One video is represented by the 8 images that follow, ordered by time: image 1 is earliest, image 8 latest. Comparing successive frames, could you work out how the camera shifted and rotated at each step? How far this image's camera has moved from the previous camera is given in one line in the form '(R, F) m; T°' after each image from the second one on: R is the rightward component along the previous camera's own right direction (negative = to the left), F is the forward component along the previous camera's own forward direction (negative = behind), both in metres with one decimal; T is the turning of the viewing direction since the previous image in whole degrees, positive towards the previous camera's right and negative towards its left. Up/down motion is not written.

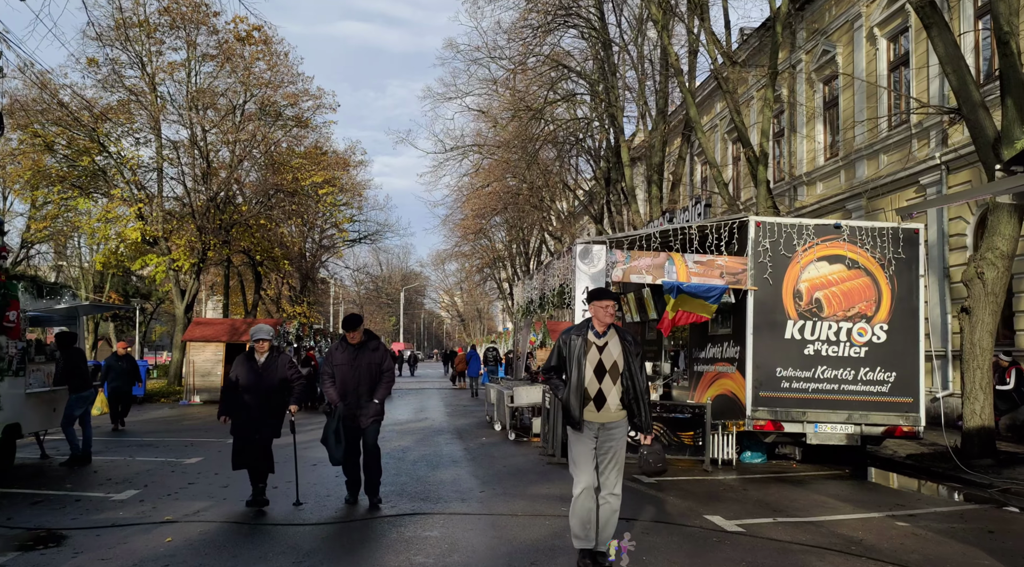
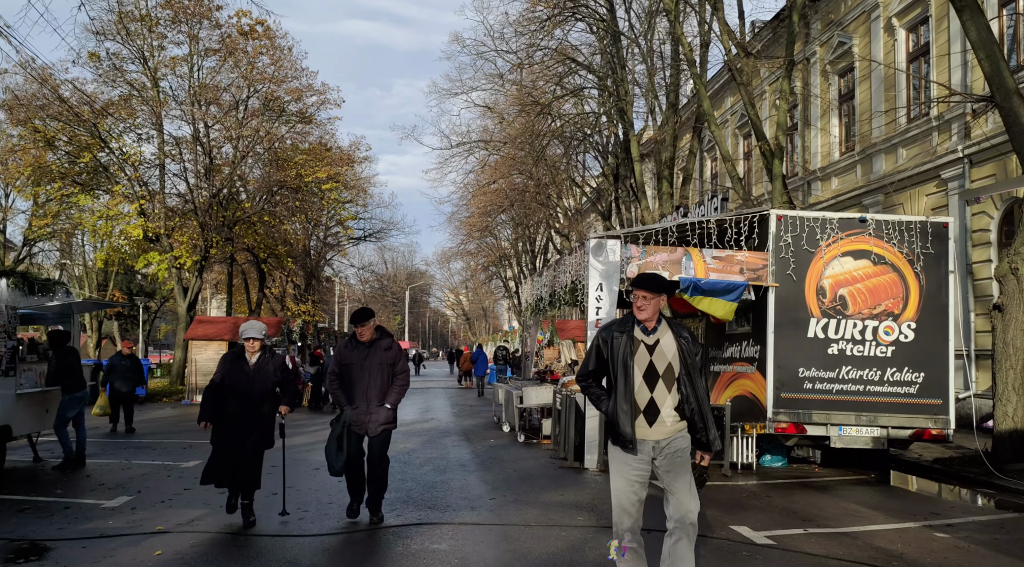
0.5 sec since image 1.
(-0.1, +0.5) m; 0°
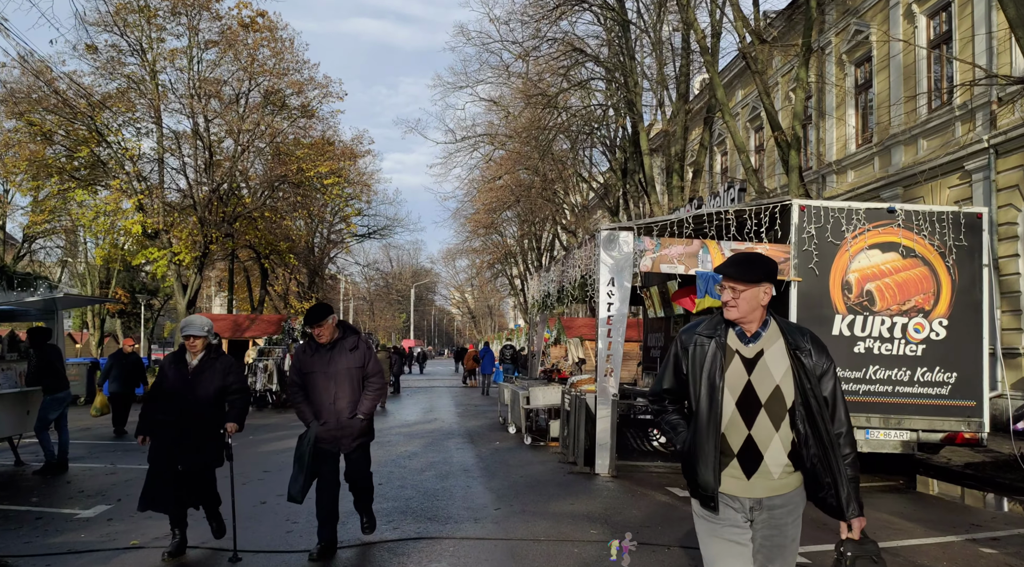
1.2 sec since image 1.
(0.0, +0.6) m; 0°
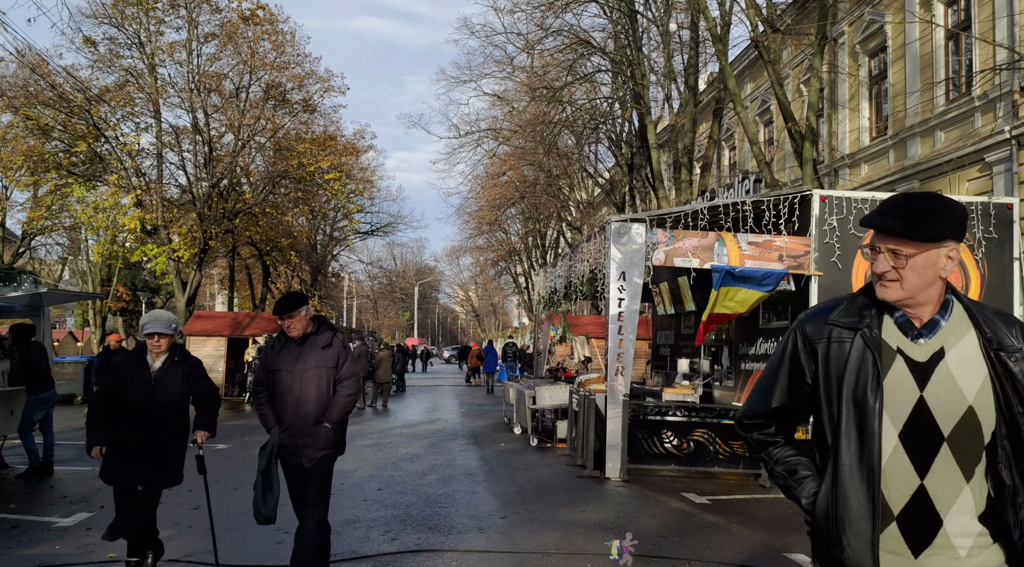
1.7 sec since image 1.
(0.0, +0.5) m; 0°
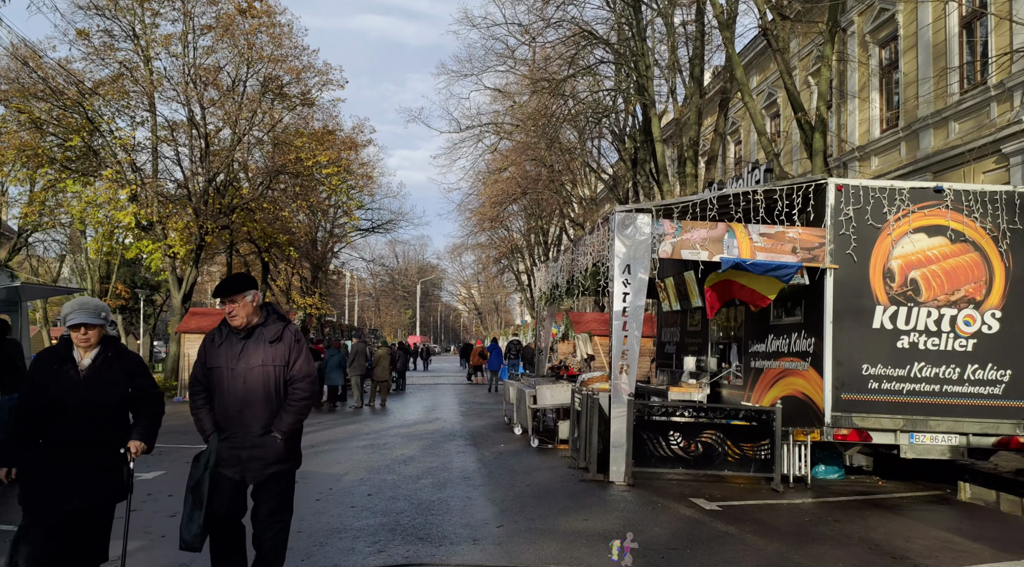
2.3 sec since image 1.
(0.0, +0.5) m; 0°
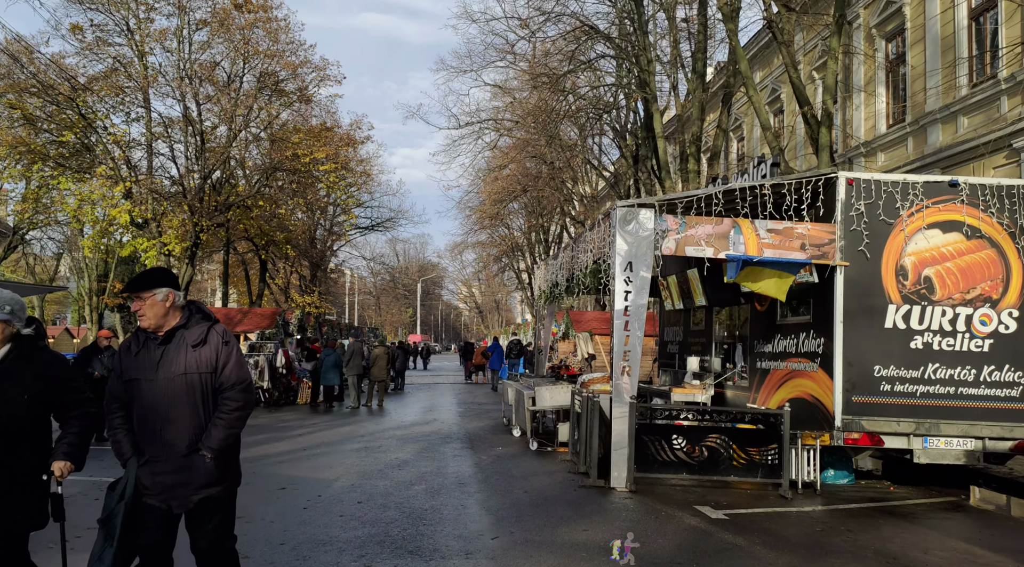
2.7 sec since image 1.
(0.0, +0.4) m; 0°
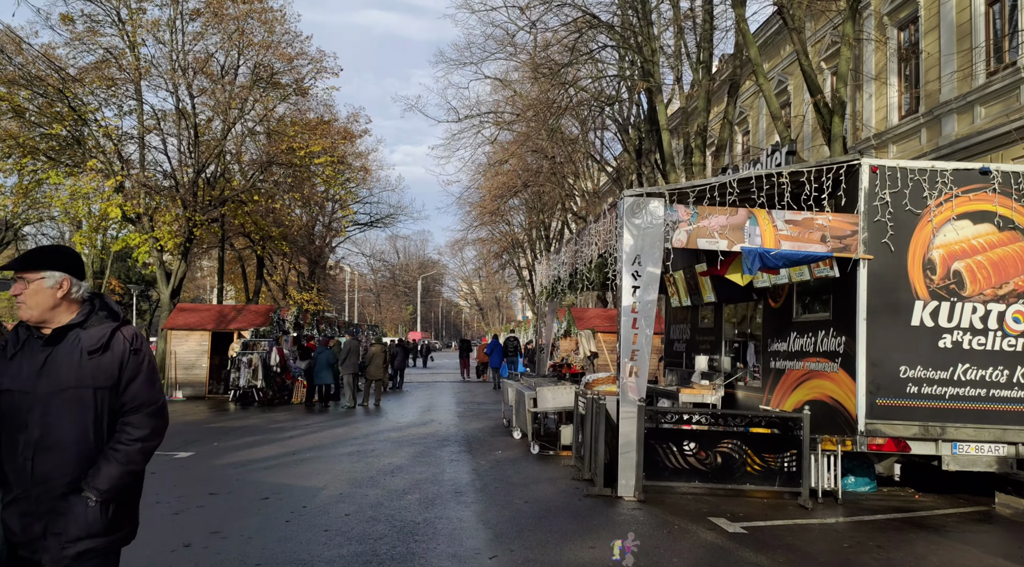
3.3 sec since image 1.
(0.0, +0.6) m; 0°
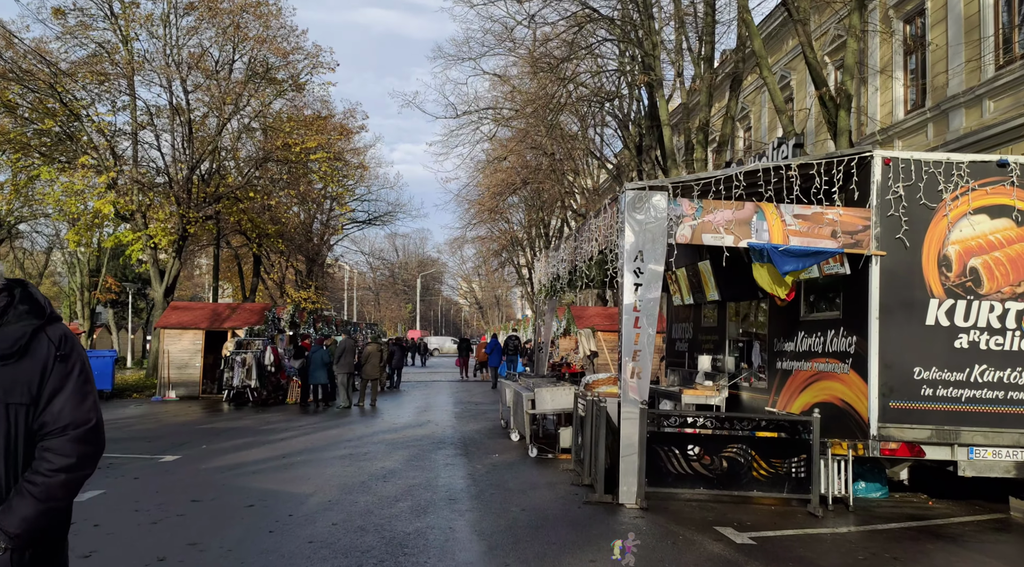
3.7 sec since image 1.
(0.0, +0.4) m; 0°
